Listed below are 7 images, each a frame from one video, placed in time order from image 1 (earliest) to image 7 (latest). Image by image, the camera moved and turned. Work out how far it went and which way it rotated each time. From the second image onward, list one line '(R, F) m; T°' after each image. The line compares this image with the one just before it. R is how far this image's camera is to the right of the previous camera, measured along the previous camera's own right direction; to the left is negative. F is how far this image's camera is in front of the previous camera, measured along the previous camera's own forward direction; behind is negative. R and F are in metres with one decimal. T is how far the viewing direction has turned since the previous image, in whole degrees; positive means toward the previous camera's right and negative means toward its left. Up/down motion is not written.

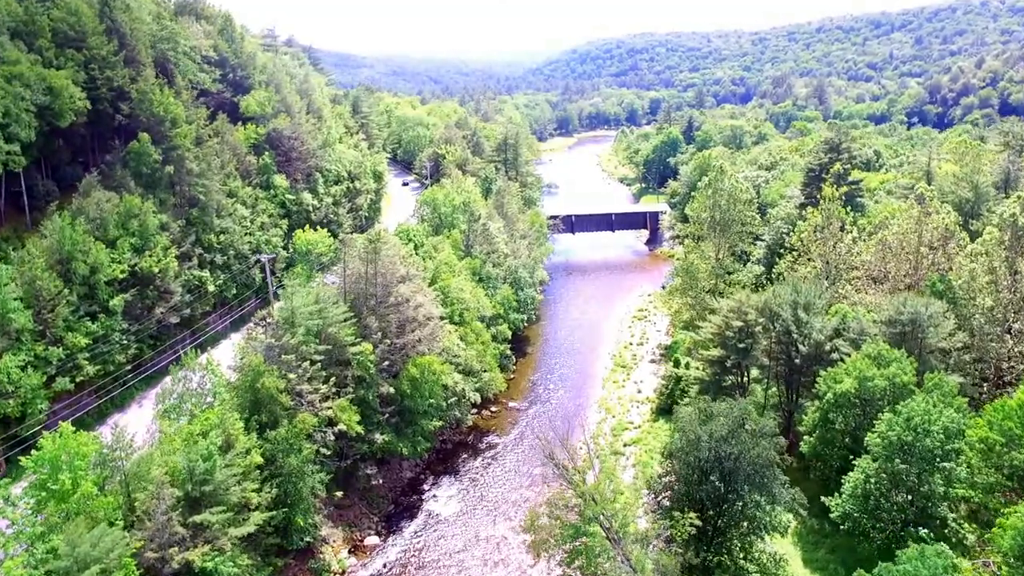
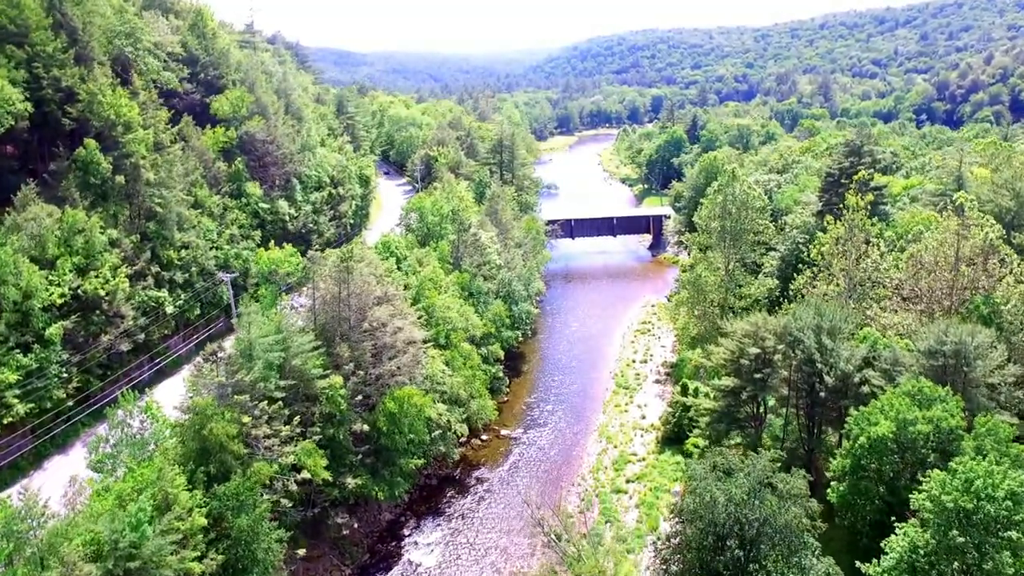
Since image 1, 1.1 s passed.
(+0.8, +4.8) m; 0°
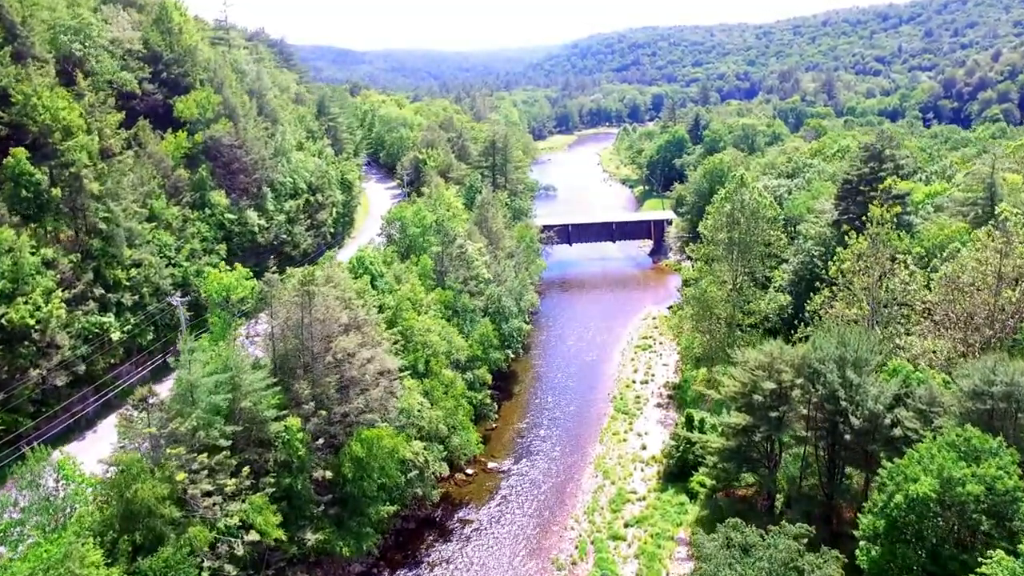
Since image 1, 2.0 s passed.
(+1.0, +4.7) m; 0°
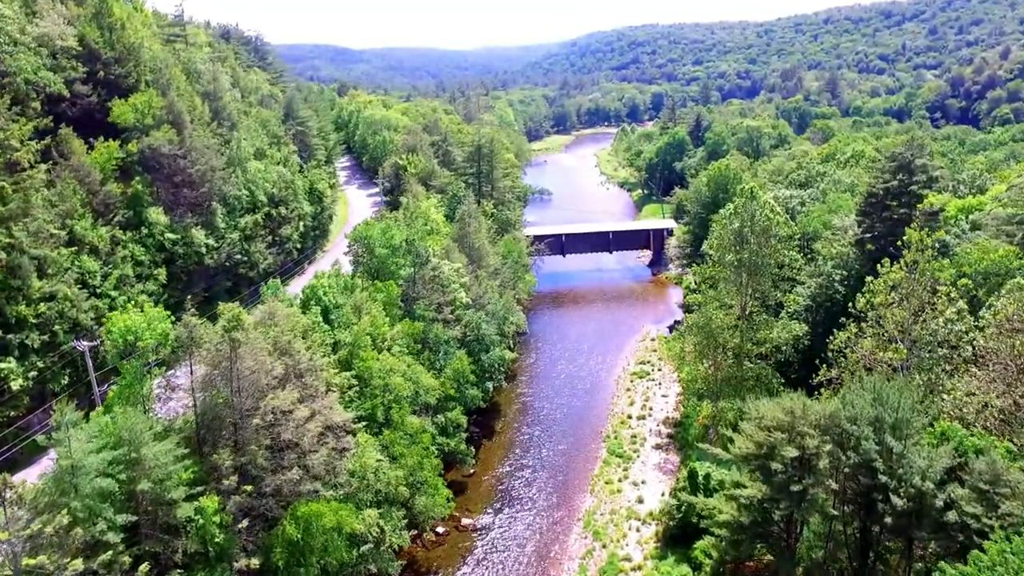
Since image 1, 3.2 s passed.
(+1.5, +6.2) m; 0°
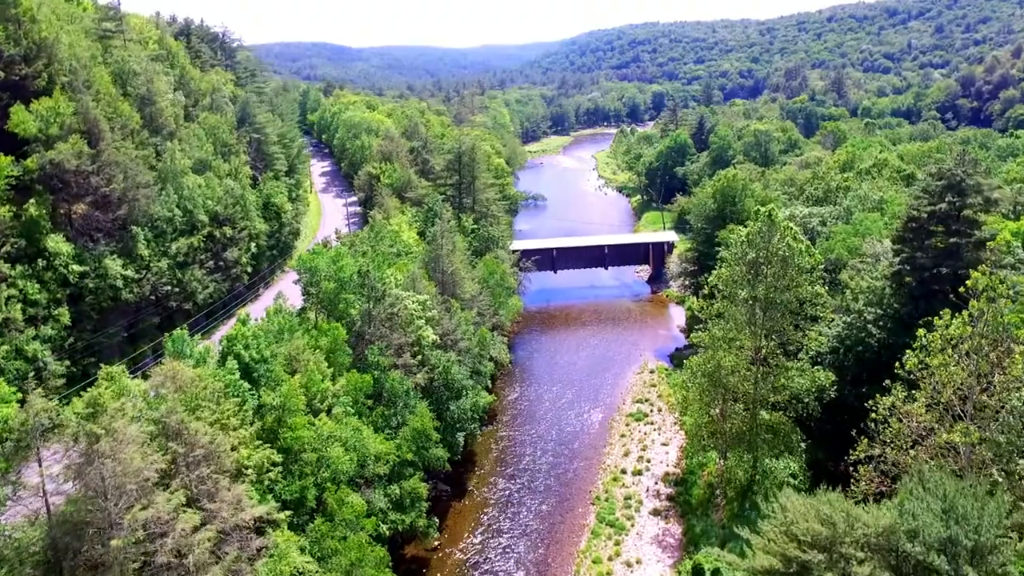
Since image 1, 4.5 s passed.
(+1.7, +7.4) m; 0°
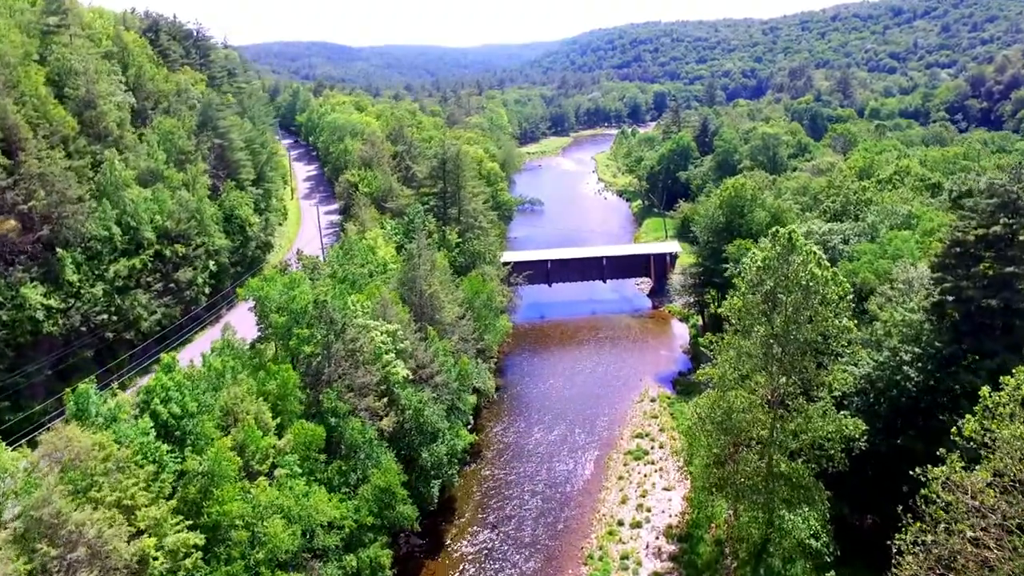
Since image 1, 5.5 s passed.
(+1.1, +5.3) m; 0°
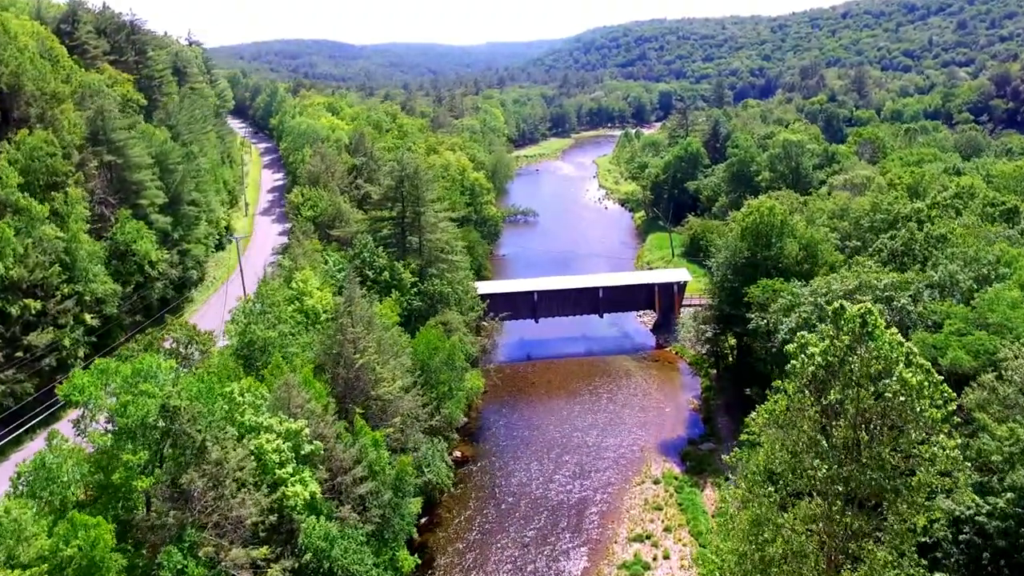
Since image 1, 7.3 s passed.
(+2.4, +11.3) m; 0°
